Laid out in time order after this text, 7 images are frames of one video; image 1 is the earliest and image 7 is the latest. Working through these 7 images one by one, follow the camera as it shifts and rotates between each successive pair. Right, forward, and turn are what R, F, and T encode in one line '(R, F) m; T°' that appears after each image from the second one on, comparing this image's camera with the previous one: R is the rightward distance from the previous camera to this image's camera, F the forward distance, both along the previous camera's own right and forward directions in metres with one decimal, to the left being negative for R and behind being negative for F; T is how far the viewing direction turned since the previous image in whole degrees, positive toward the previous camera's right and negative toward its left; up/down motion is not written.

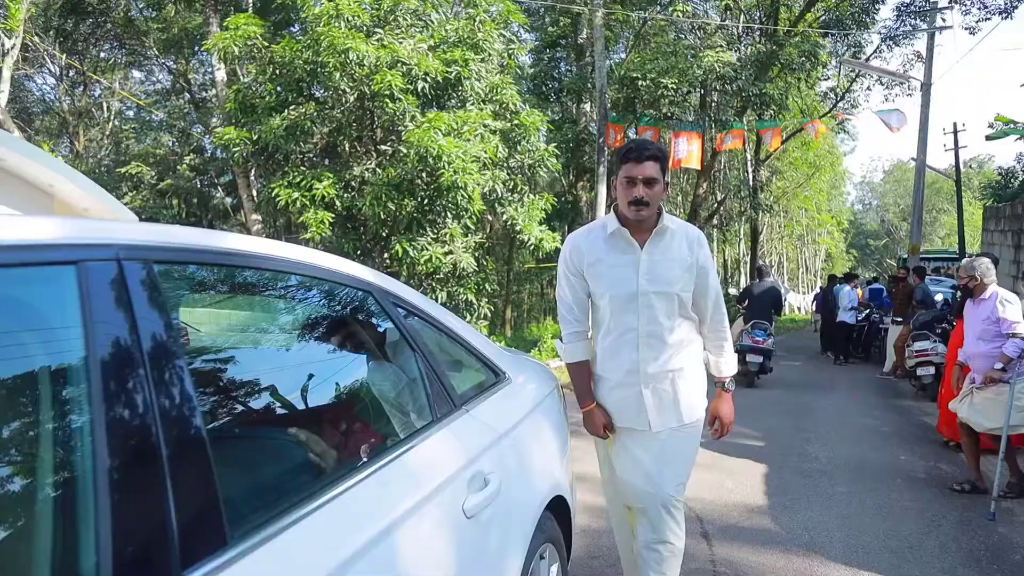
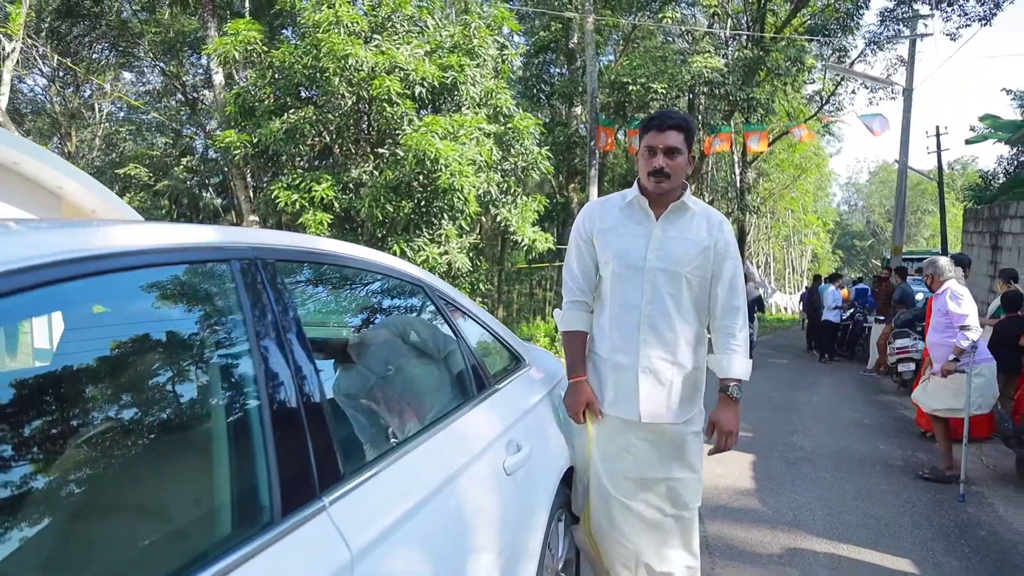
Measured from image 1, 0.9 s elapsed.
(-0.1, -0.3) m; +1°
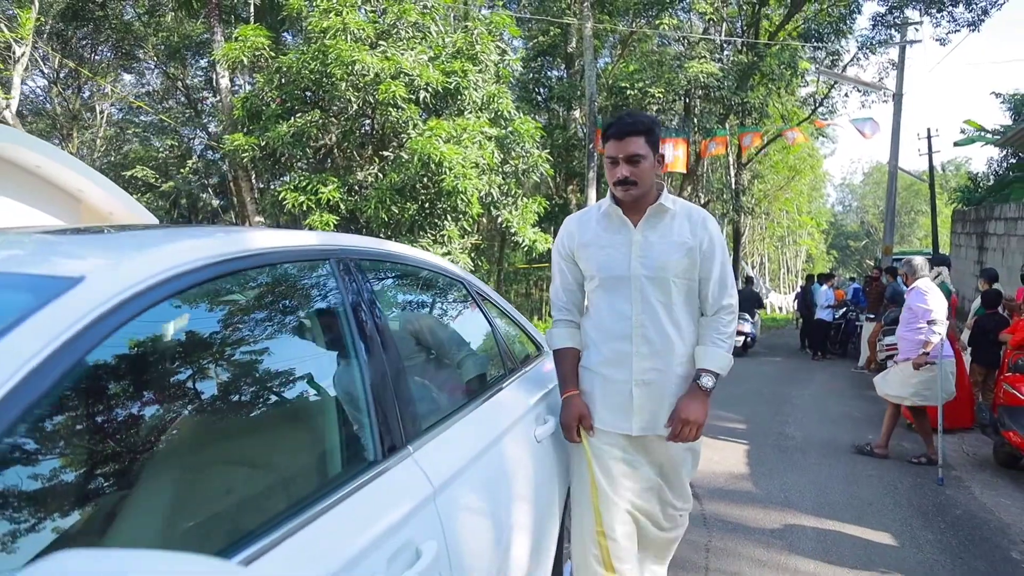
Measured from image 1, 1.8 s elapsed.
(-0.1, -0.3) m; 0°
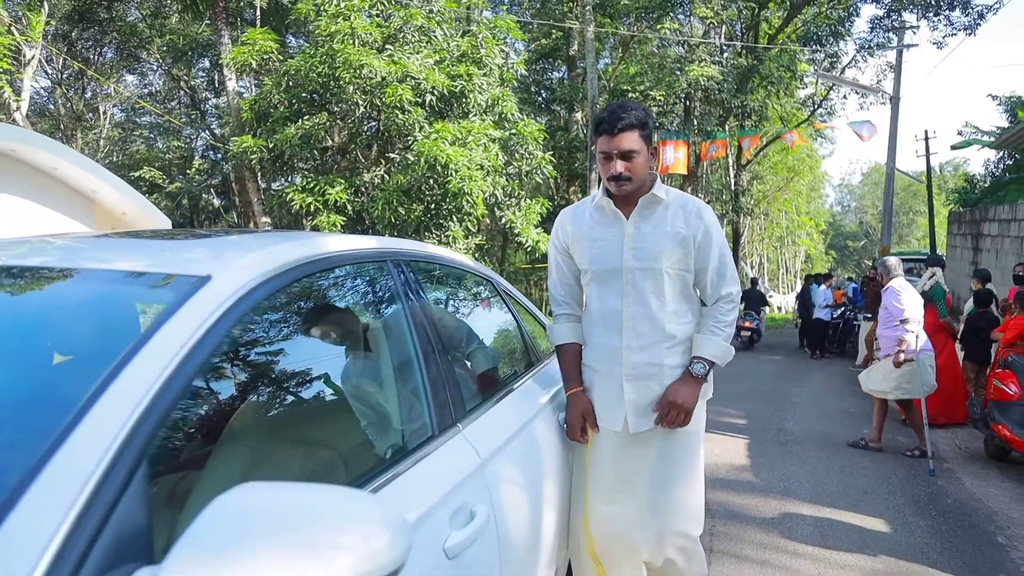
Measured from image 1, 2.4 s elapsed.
(-0.1, -0.2) m; 0°
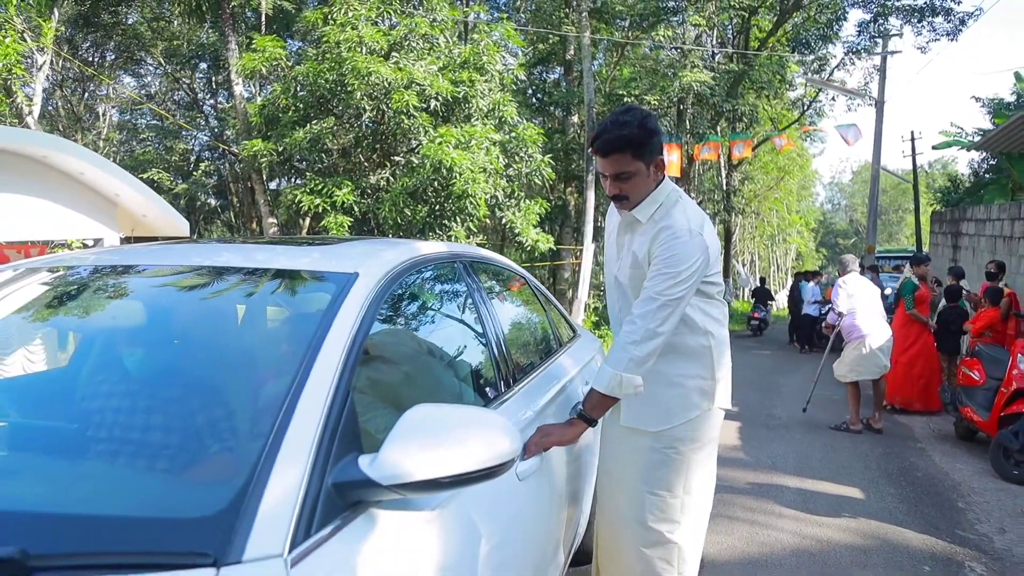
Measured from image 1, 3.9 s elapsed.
(-0.1, -0.5) m; +1°
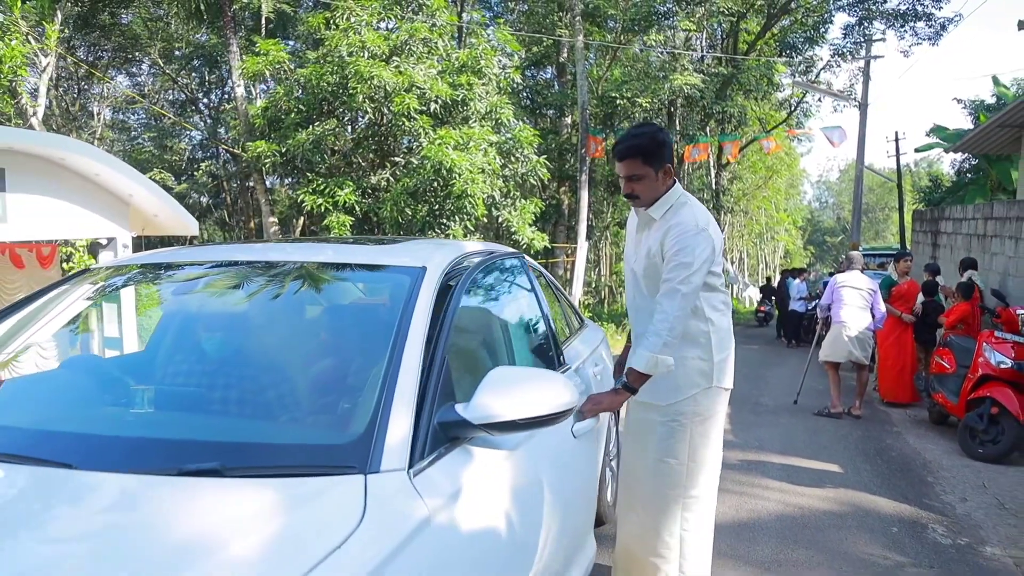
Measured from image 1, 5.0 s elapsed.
(-0.1, -0.4) m; +1°
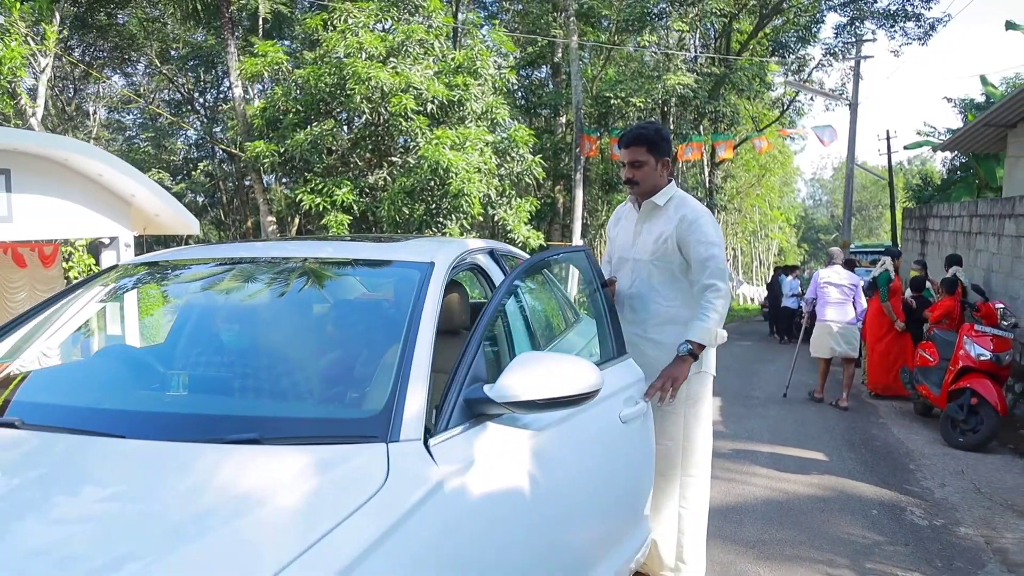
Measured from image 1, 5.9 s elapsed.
(0.0, -0.2) m; 0°
